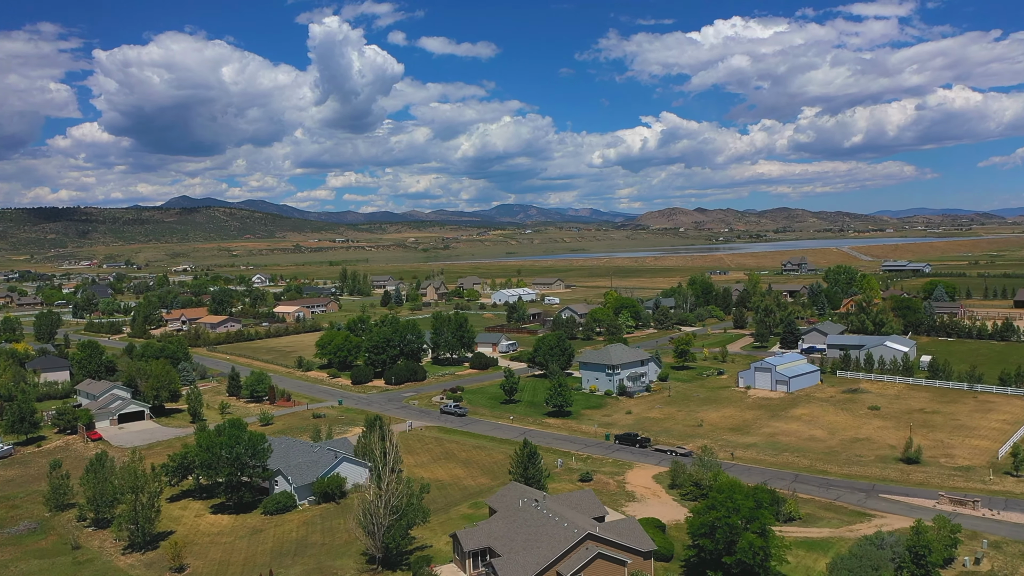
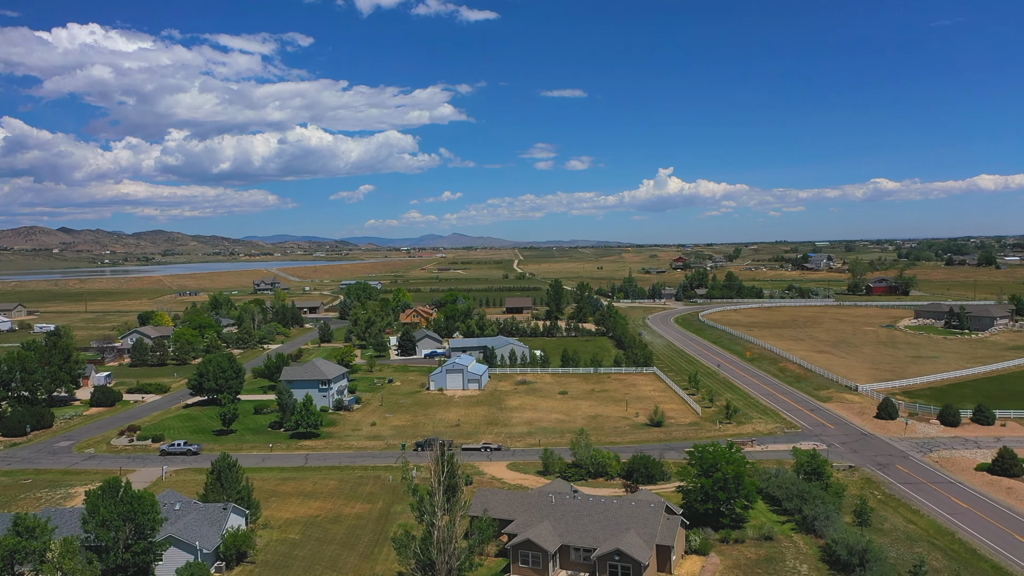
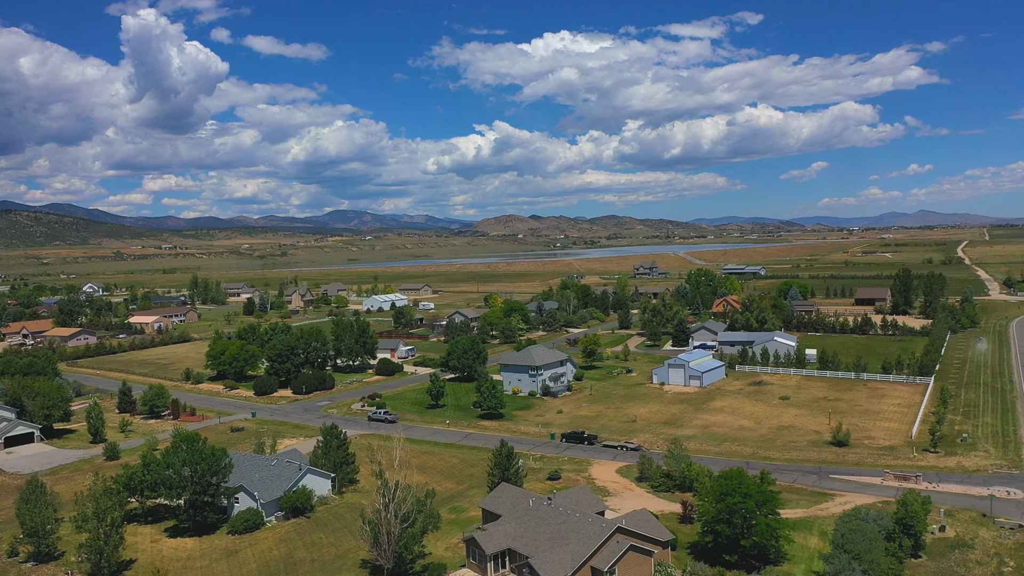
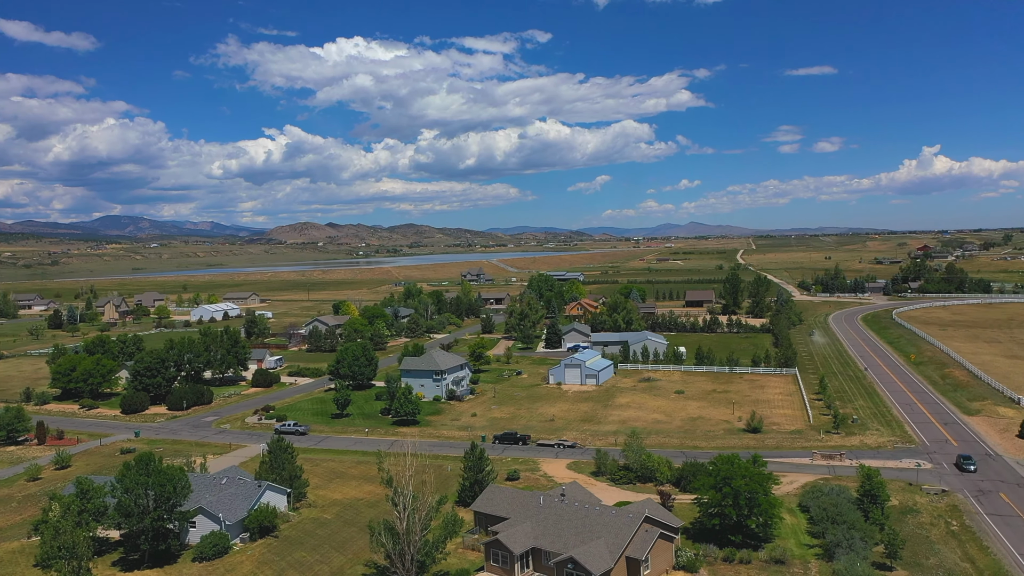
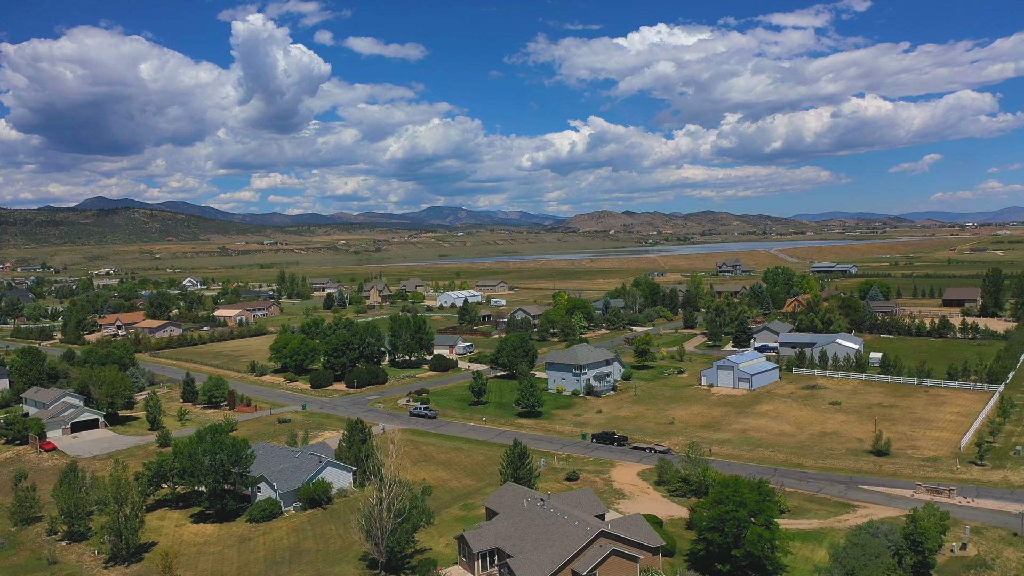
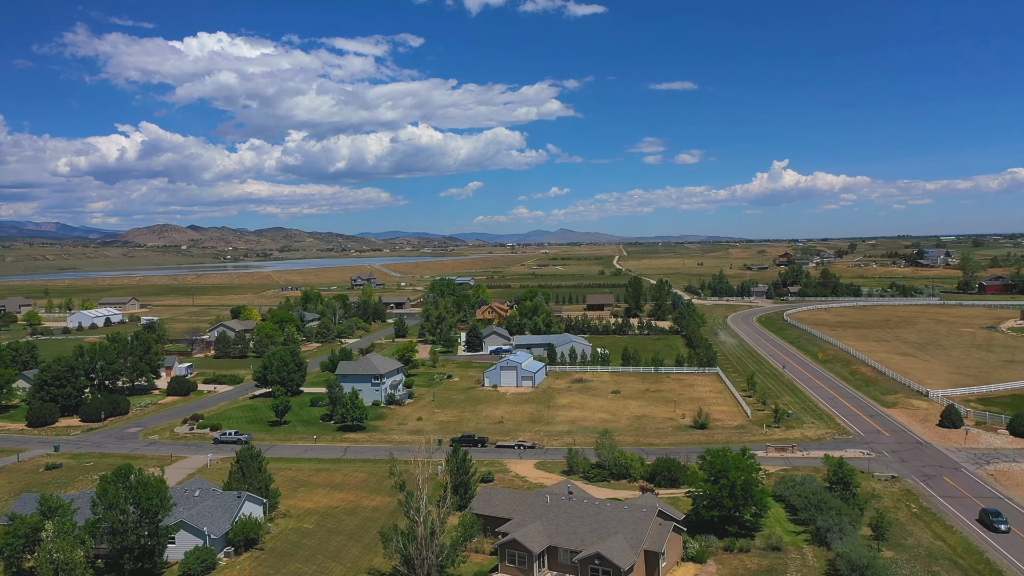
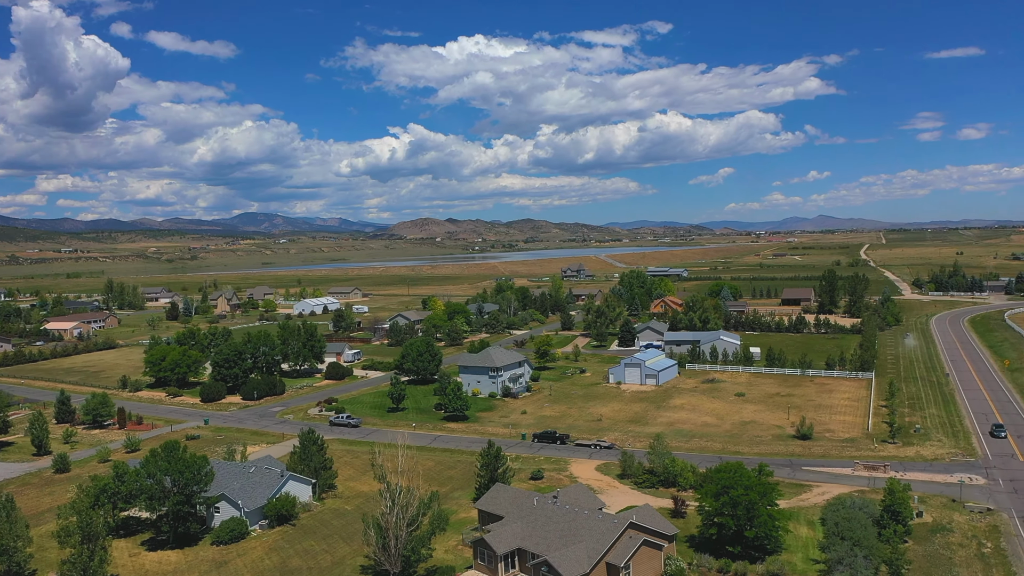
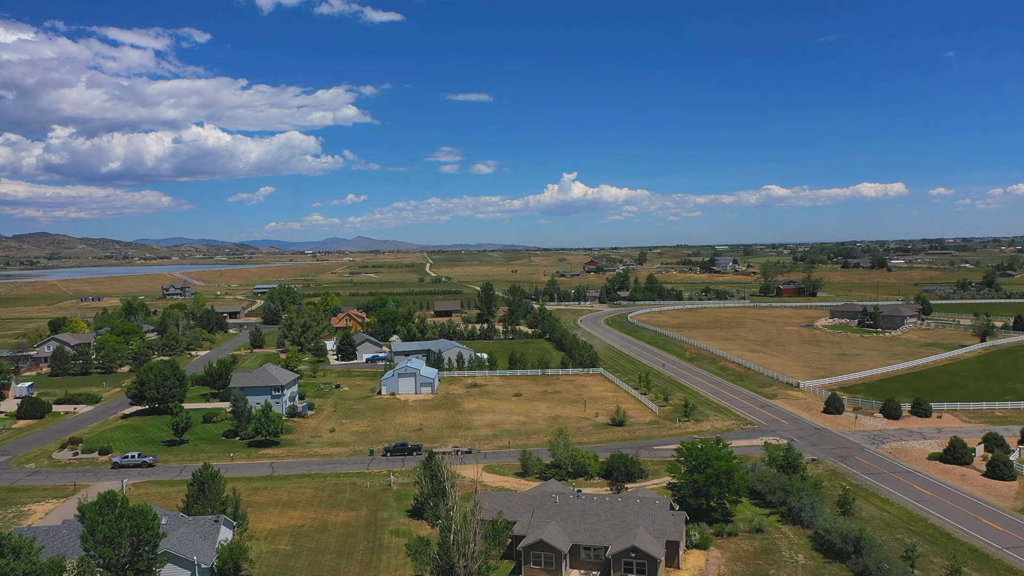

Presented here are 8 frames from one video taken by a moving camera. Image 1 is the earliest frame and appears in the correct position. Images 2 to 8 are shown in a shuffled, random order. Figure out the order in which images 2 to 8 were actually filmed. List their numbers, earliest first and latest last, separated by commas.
5, 3, 7, 4, 6, 2, 8
